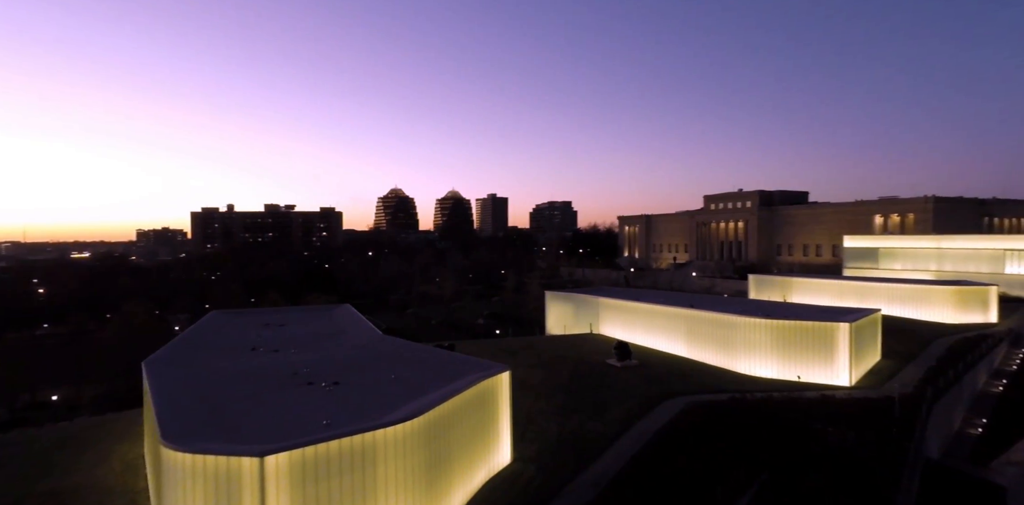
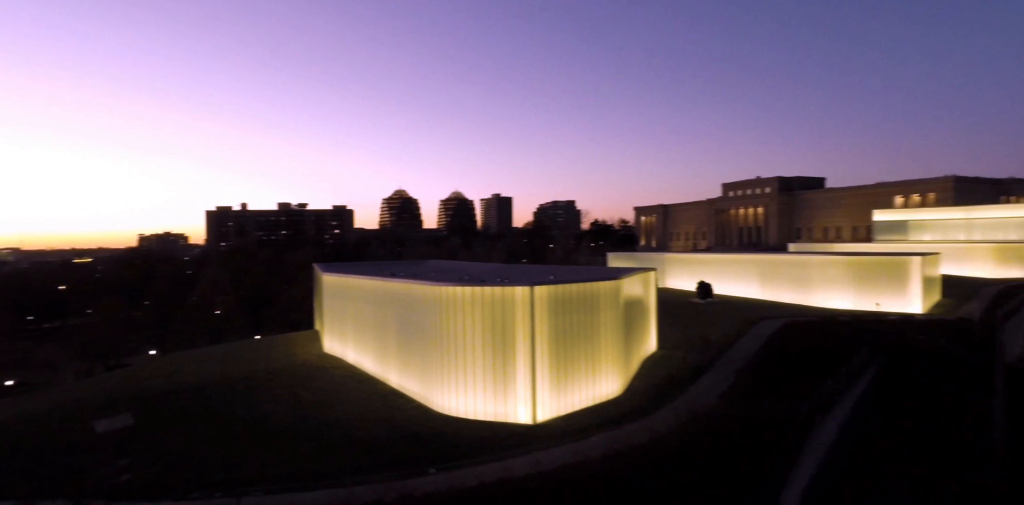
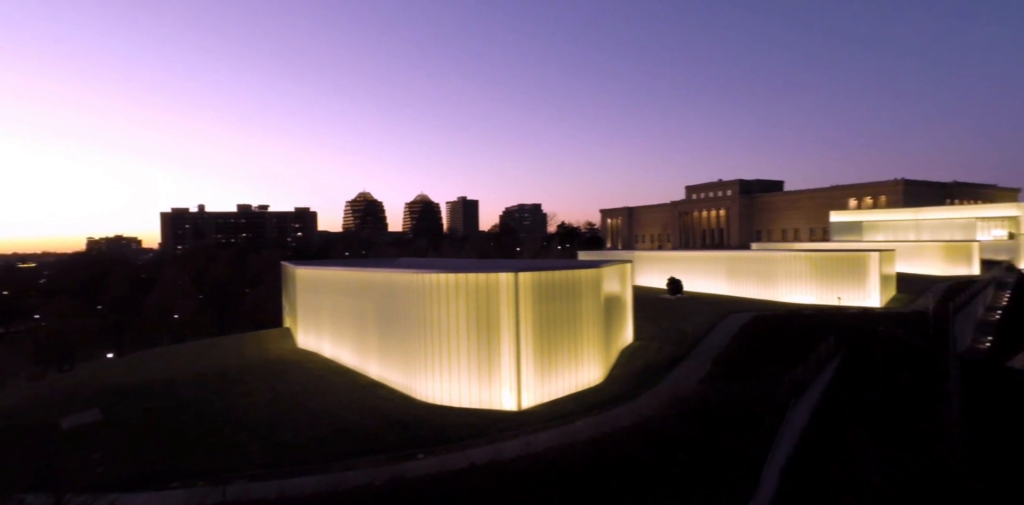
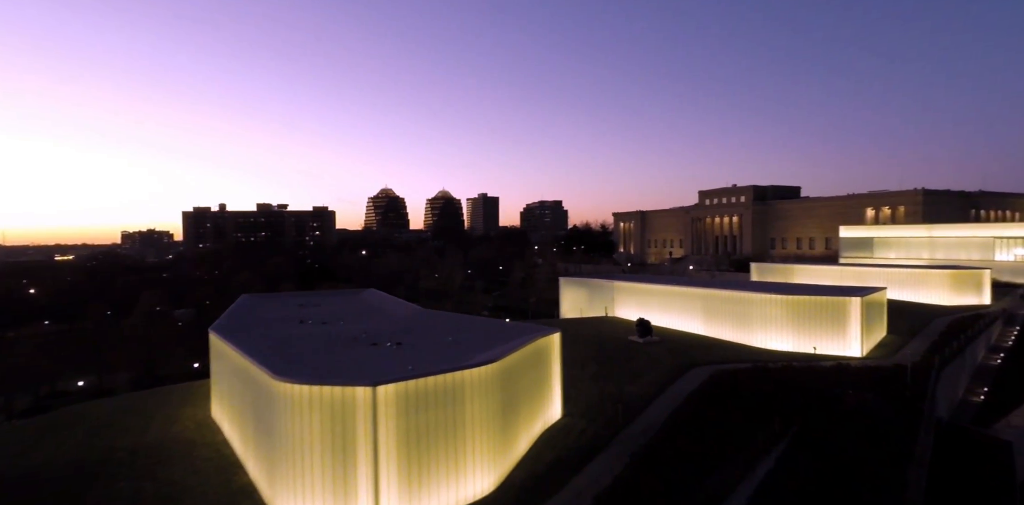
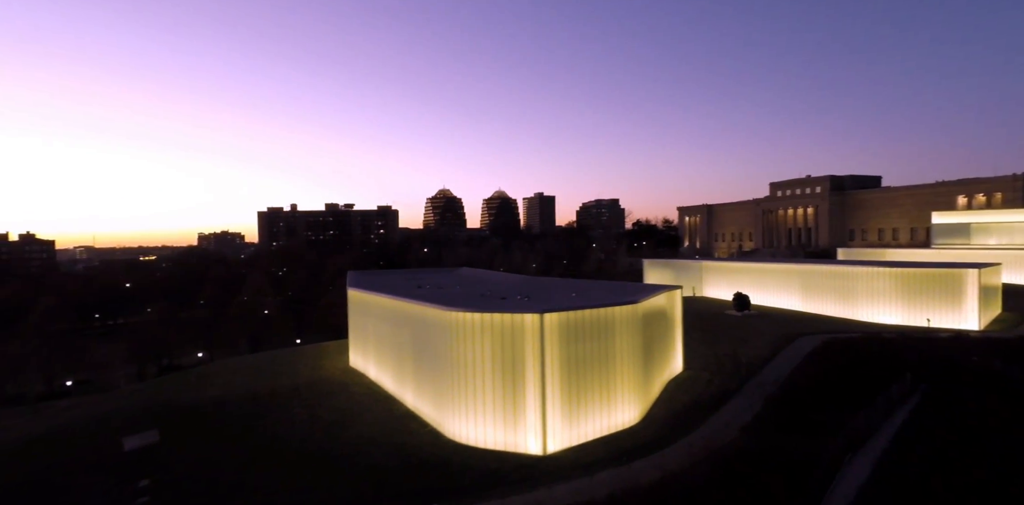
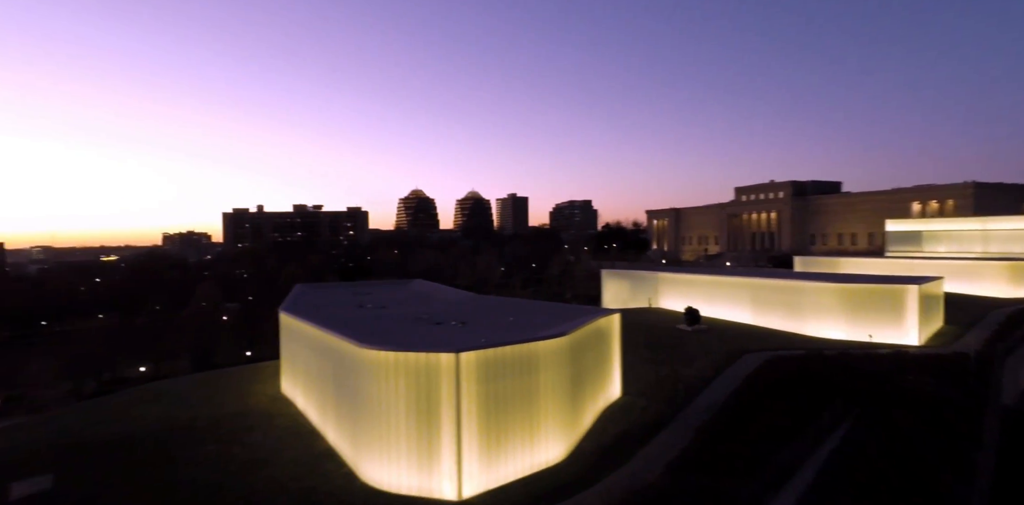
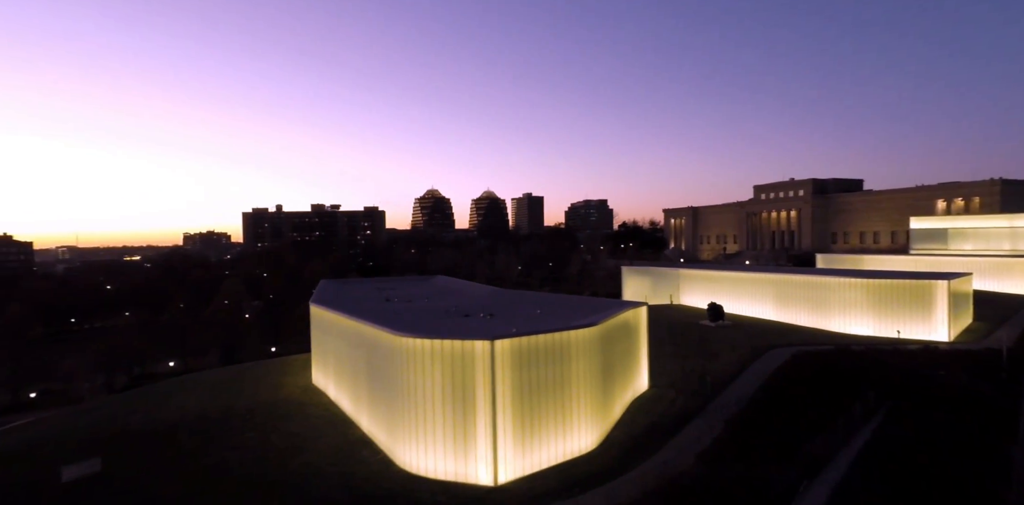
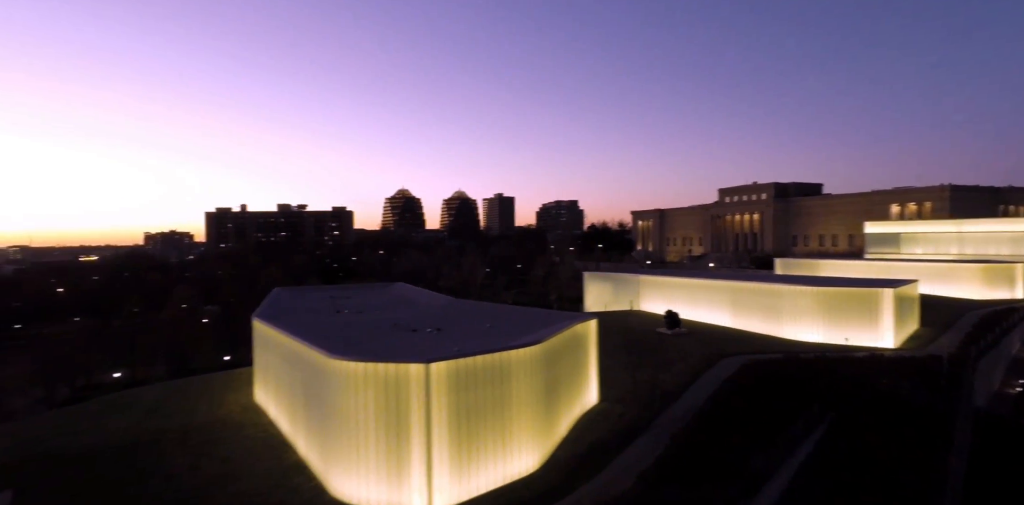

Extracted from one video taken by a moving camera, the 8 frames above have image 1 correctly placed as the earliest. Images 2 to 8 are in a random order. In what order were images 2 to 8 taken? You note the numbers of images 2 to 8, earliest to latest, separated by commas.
4, 8, 6, 7, 5, 2, 3
